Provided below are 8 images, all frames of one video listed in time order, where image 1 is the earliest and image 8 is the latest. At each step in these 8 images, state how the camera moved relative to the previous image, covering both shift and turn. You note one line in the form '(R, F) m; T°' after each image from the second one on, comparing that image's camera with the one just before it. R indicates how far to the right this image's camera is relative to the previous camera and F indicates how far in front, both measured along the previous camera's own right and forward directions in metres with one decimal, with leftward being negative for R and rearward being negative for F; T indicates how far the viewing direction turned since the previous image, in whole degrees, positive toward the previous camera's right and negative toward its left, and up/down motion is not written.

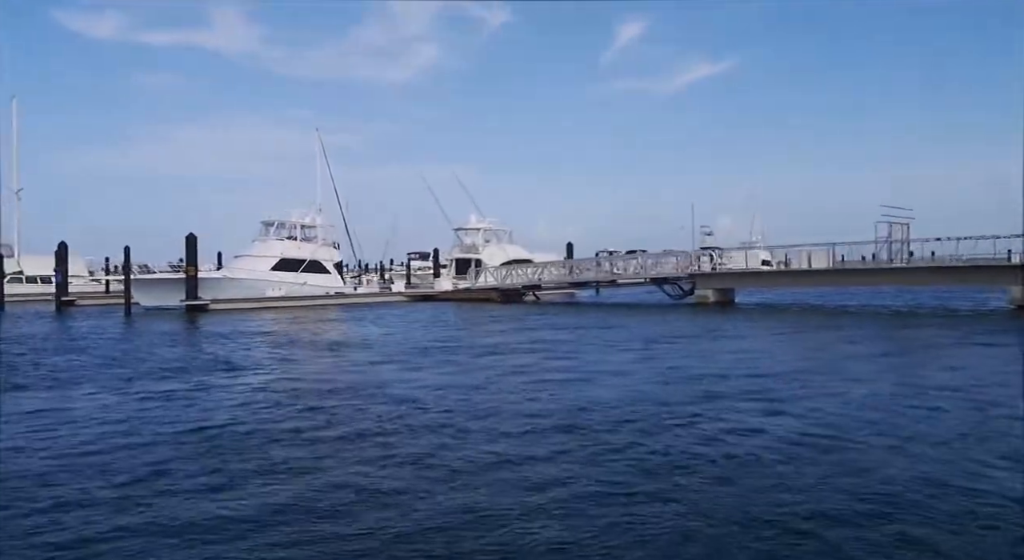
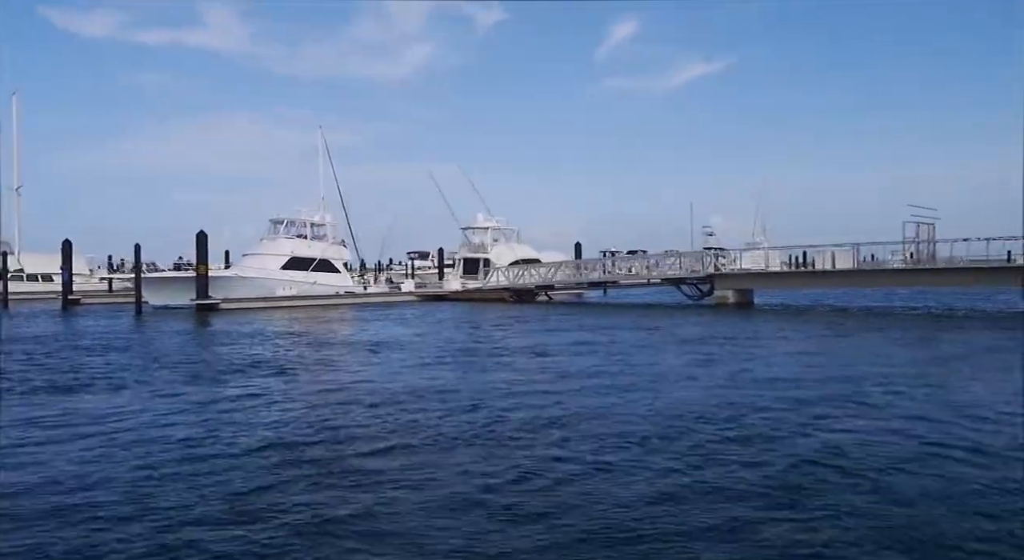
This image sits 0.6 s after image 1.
(-1.1, +0.8) m; 0°
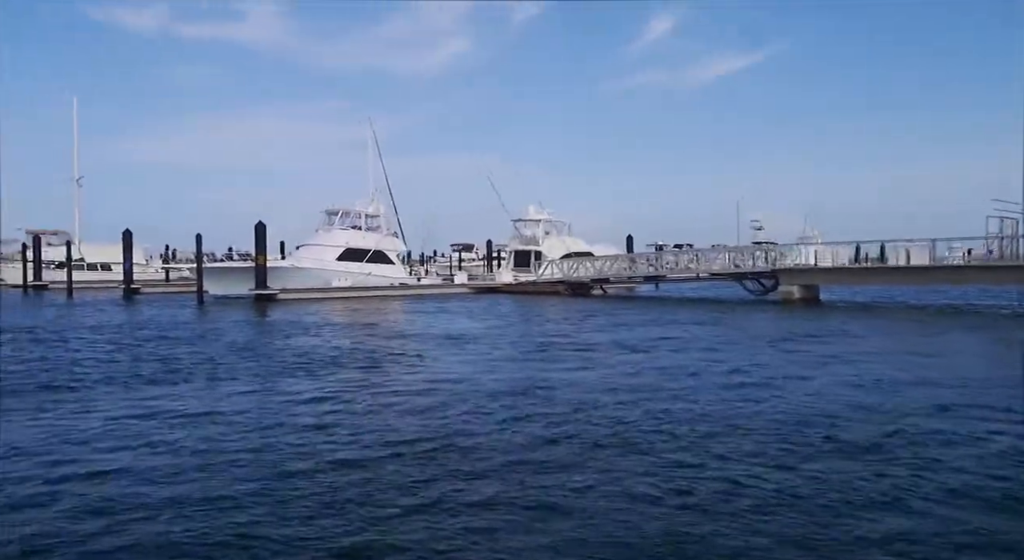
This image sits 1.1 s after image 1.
(-1.1, +0.6) m; -3°
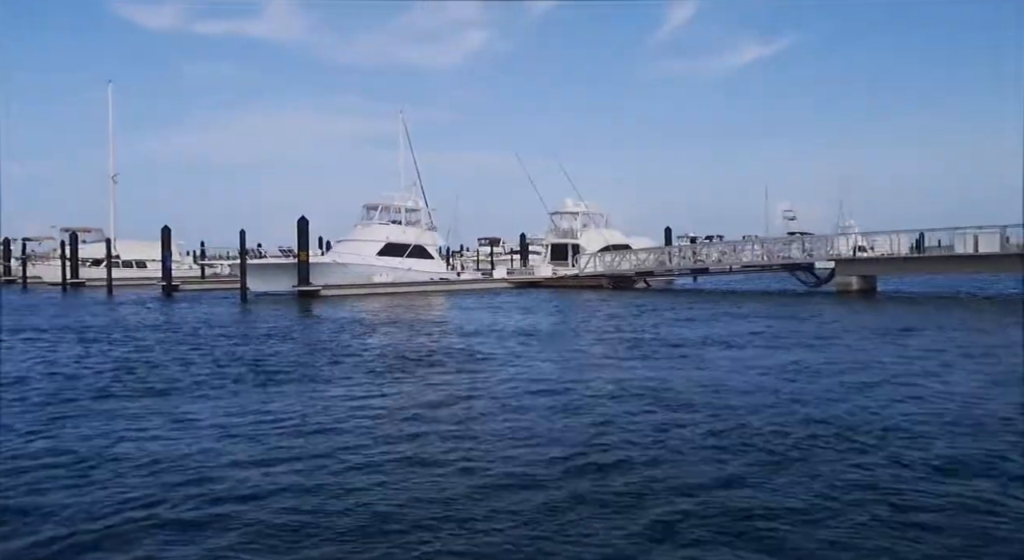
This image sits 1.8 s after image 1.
(-1.4, +1.0) m; -1°
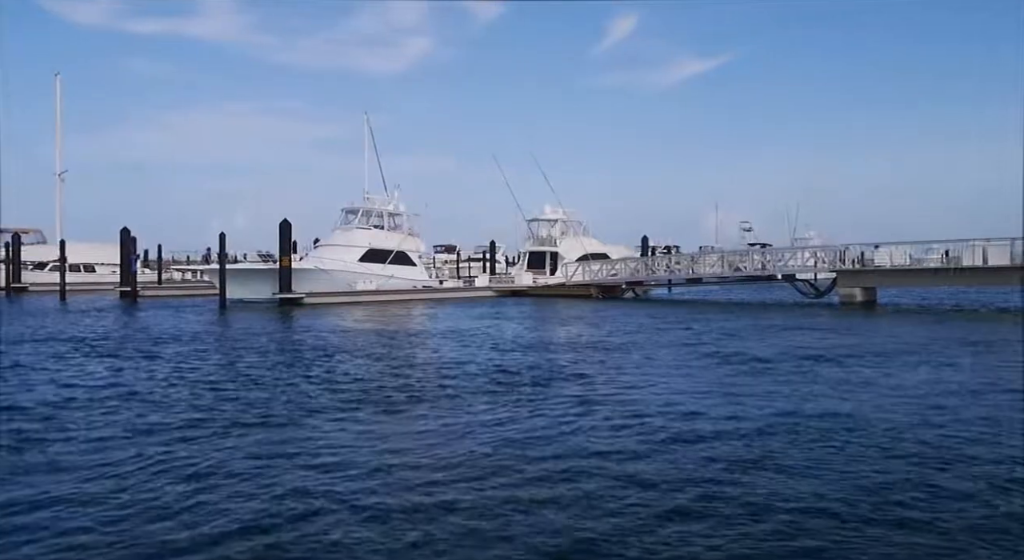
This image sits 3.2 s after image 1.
(-2.7, +2.2) m; +4°
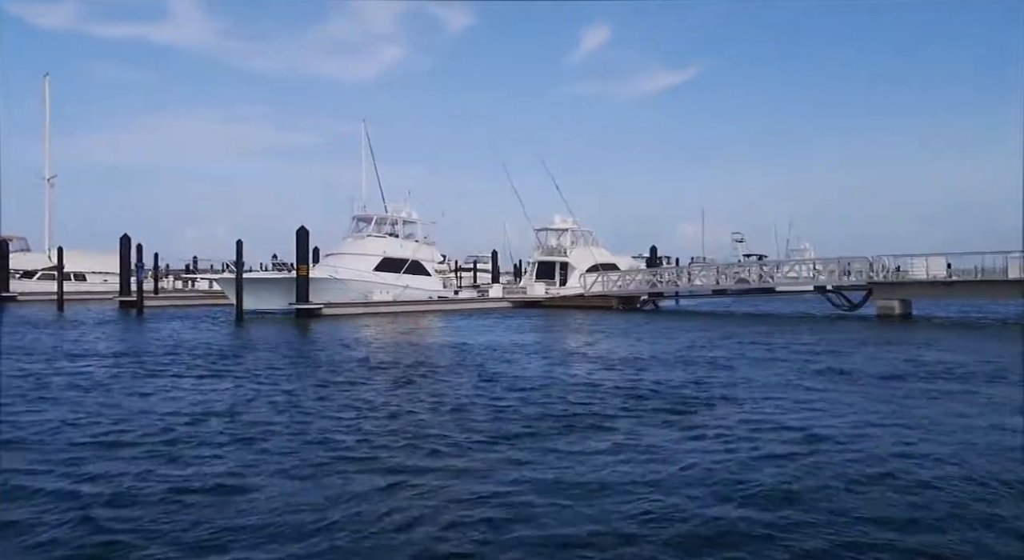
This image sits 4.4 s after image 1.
(-2.4, +1.7) m; +2°
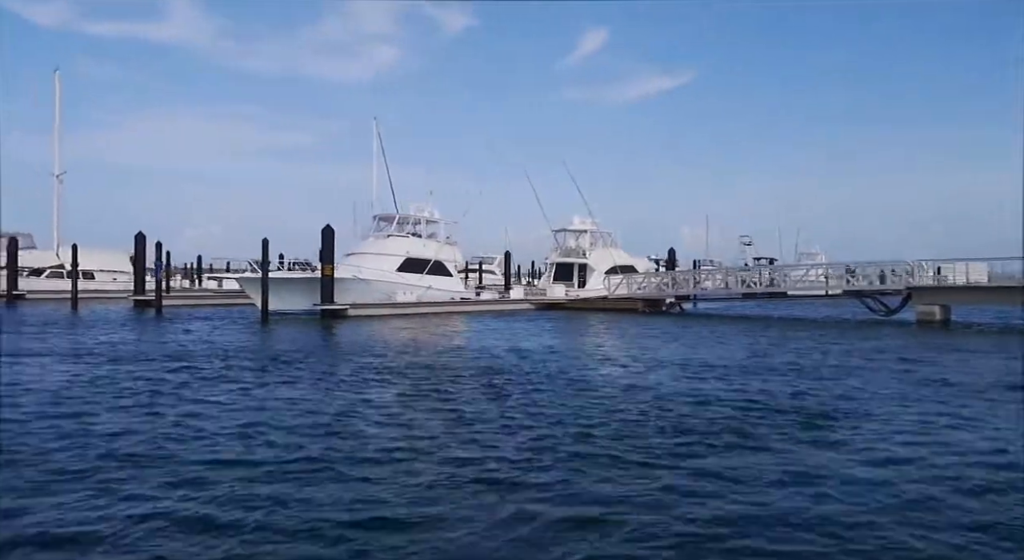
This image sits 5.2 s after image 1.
(-1.6, +1.1) m; 0°
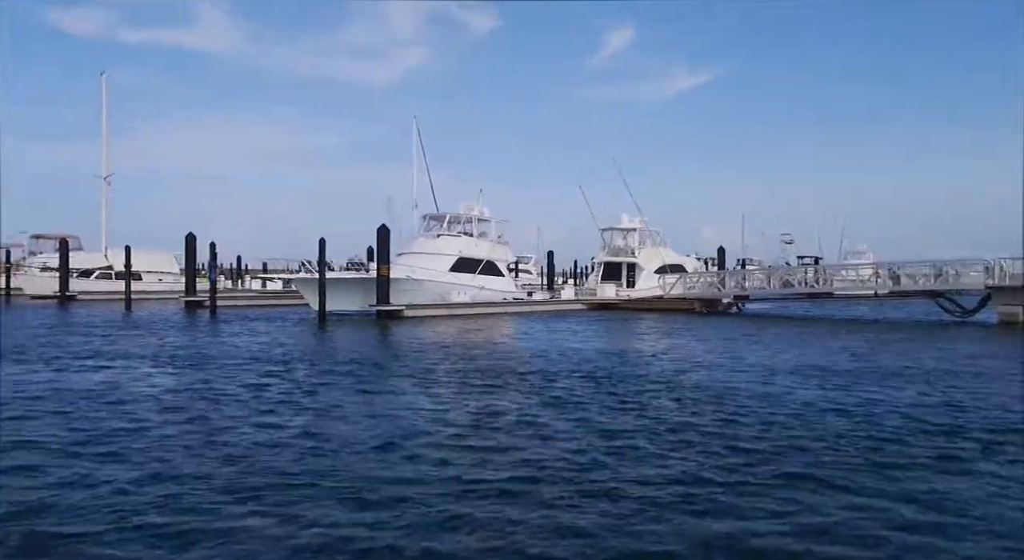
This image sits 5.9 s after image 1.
(-1.4, +1.0) m; -2°
